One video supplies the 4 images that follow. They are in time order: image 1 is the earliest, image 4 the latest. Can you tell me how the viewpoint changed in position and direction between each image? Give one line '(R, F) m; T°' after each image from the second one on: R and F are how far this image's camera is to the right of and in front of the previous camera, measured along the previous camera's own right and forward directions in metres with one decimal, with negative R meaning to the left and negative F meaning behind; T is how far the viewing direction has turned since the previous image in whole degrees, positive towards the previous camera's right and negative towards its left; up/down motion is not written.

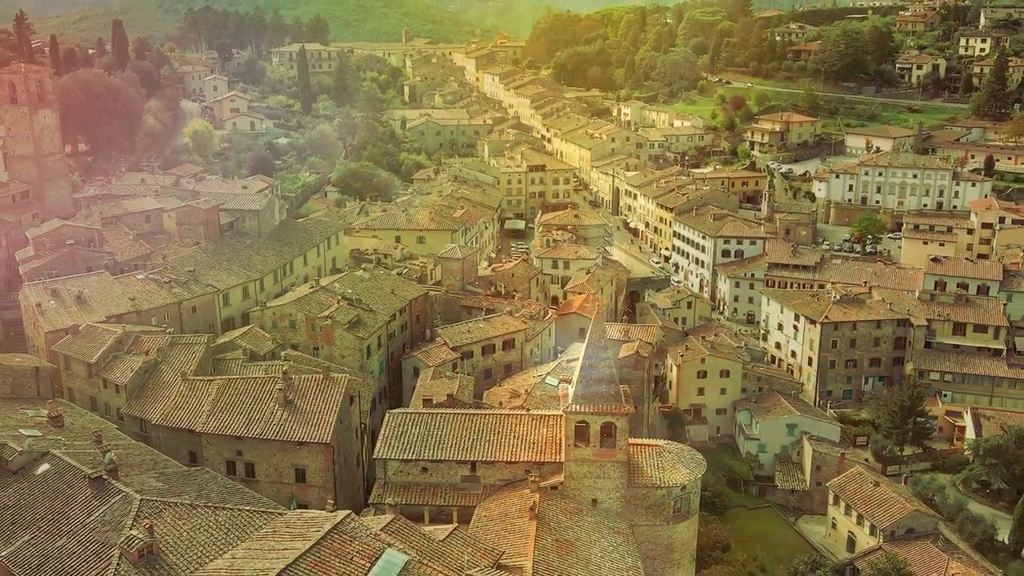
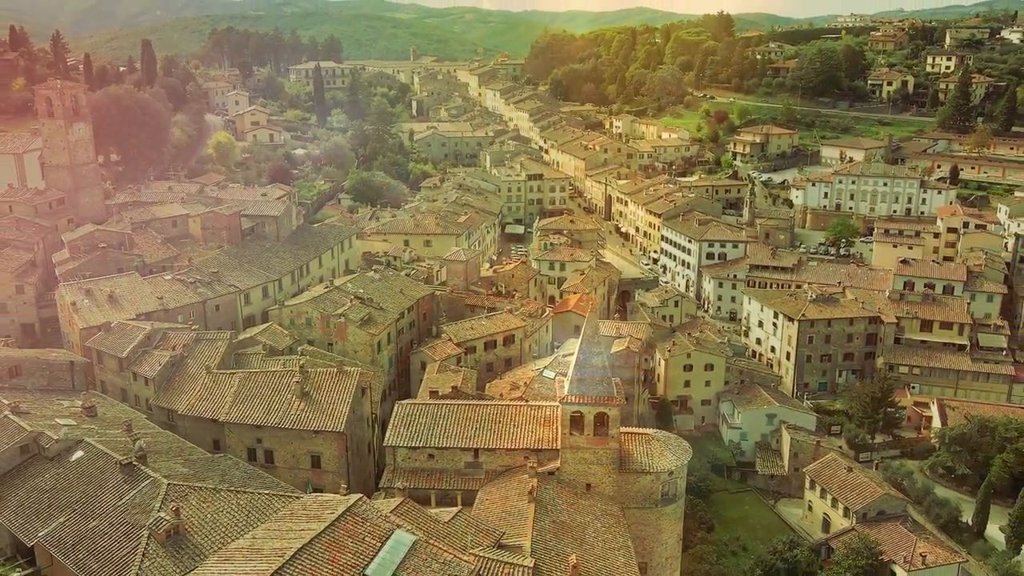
(-0.1, -2.5) m; 0°
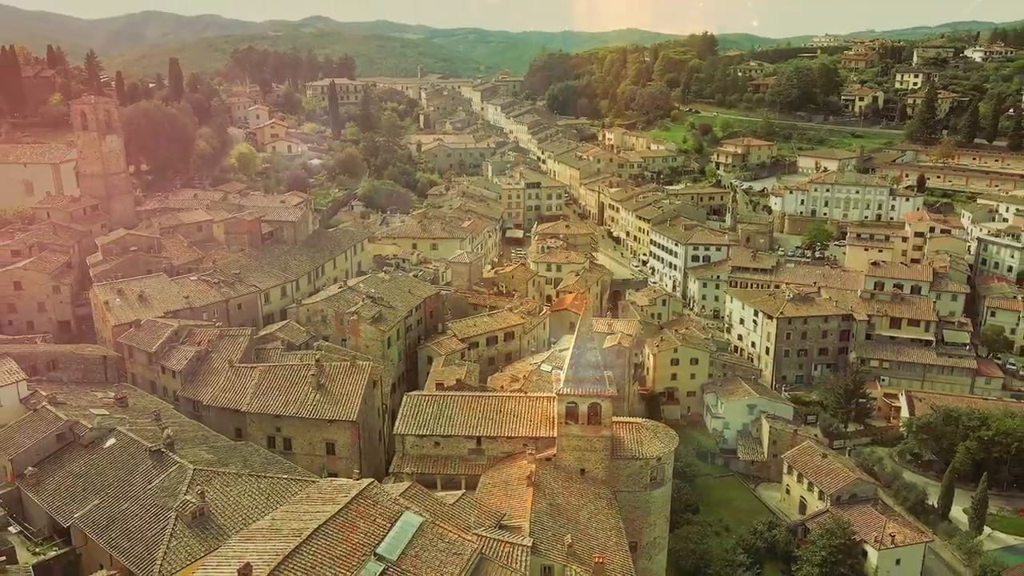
(-0.2, -2.8) m; 0°
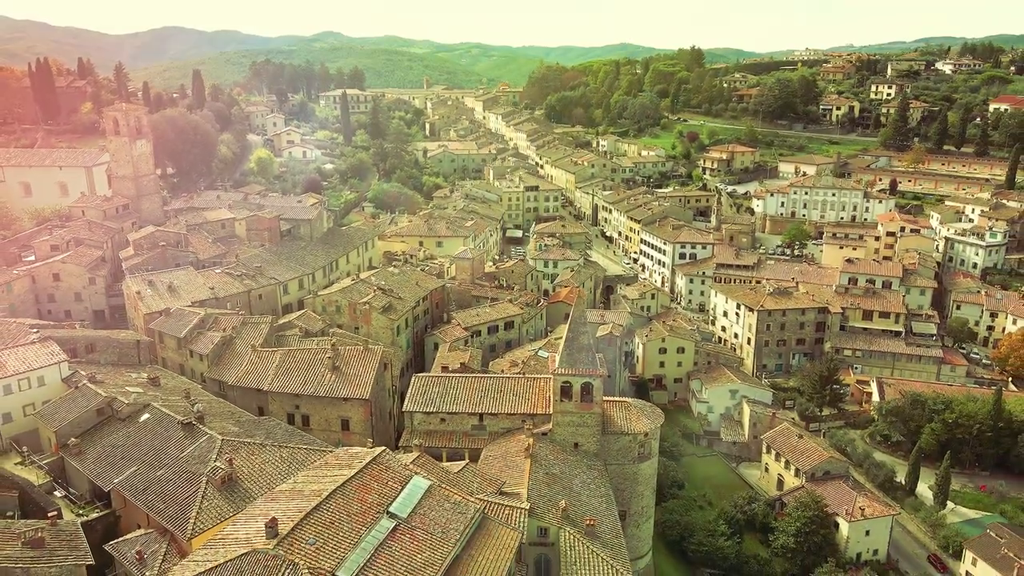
(+0.1, -2.7) m; 0°
